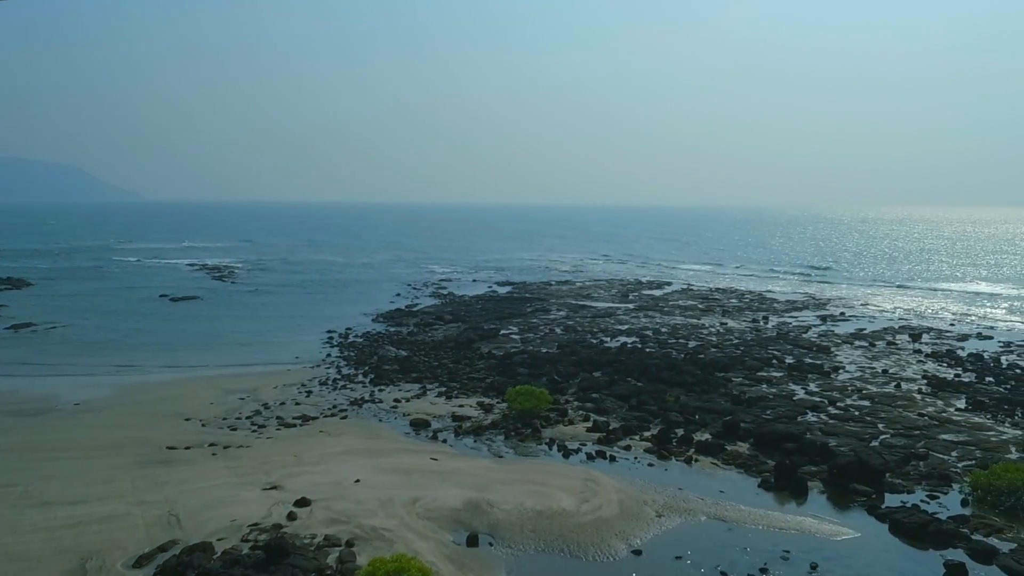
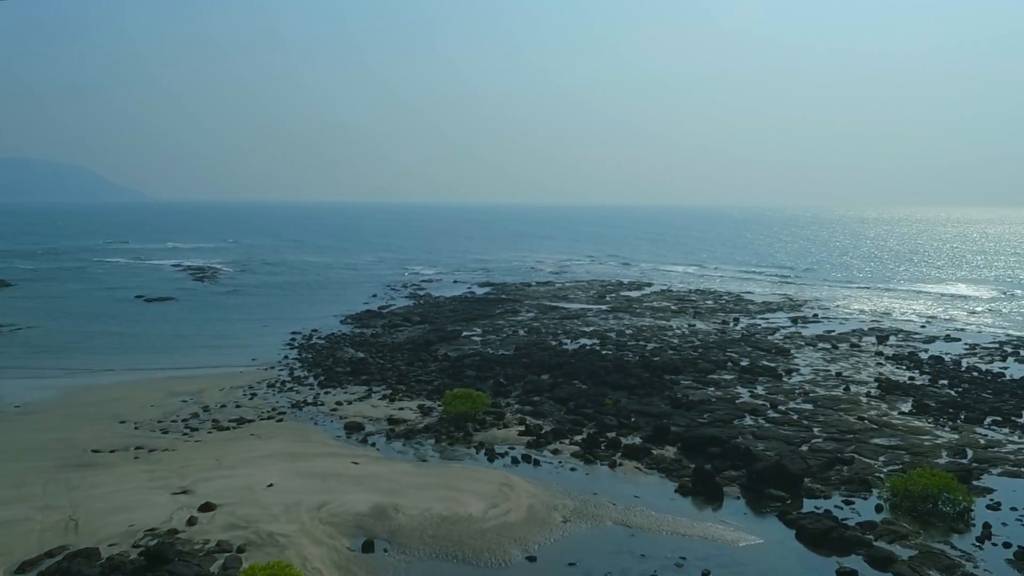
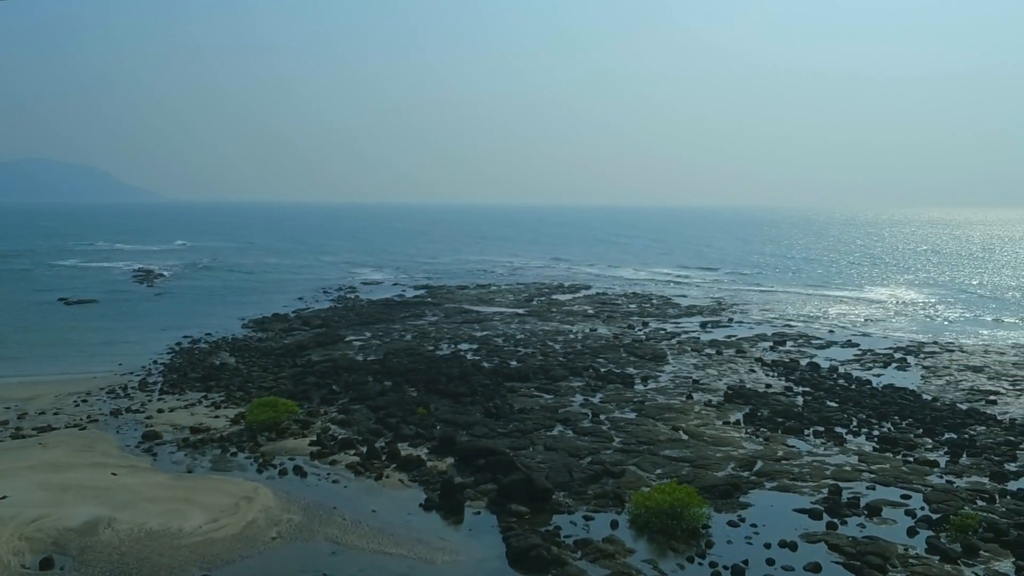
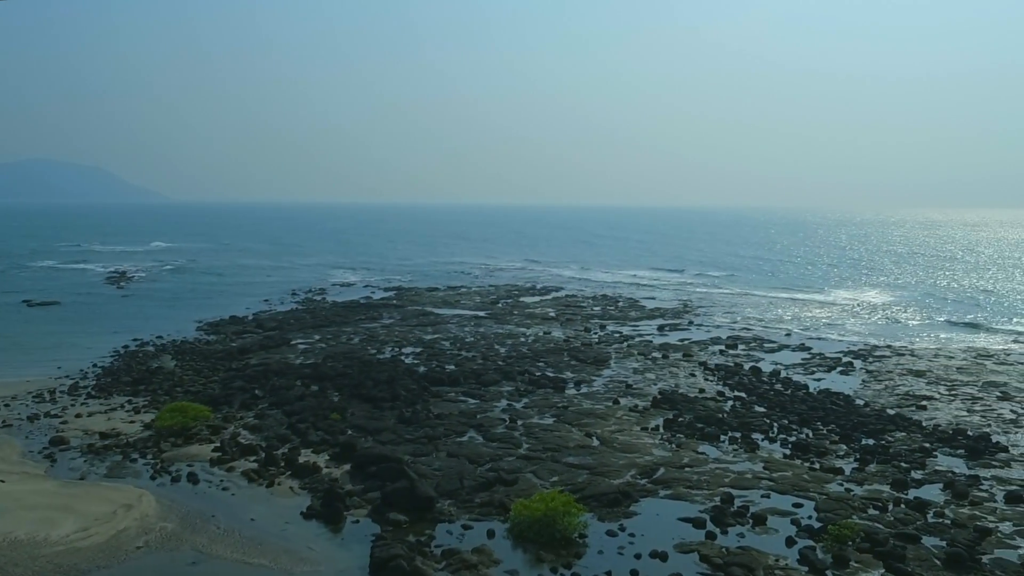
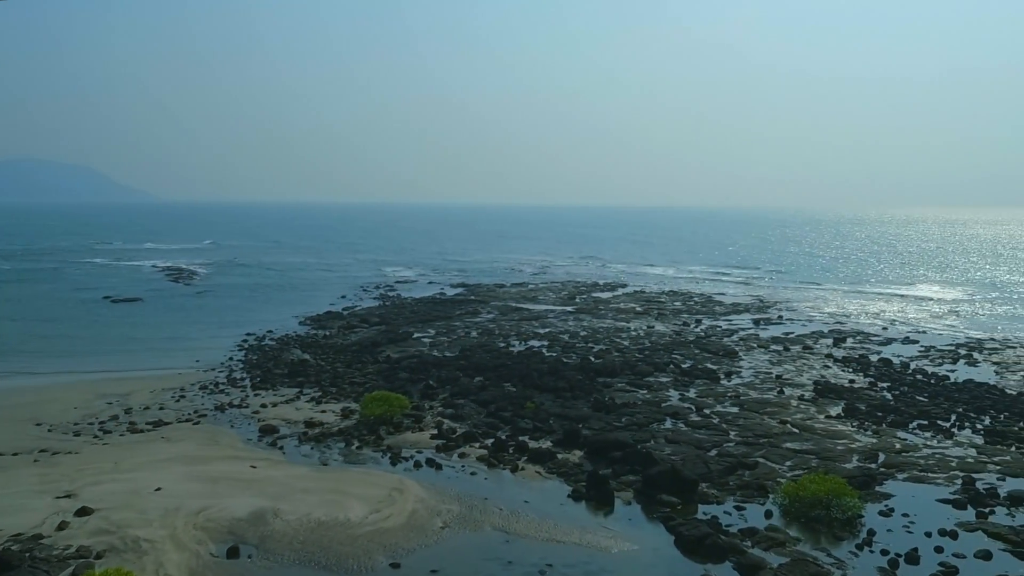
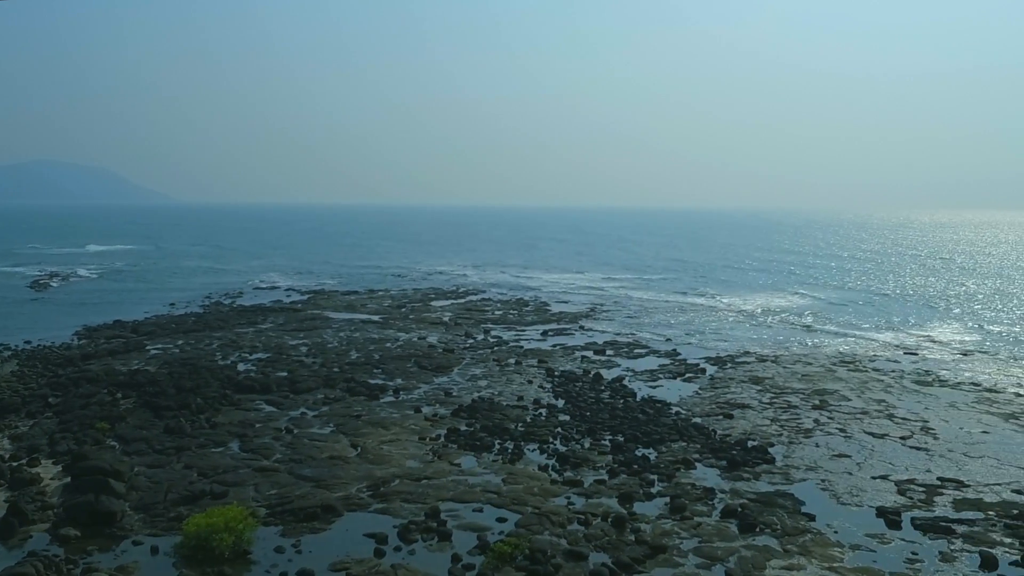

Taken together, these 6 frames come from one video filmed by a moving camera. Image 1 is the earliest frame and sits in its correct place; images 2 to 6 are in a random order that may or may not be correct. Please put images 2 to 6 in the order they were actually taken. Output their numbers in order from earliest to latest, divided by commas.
2, 5, 3, 4, 6
